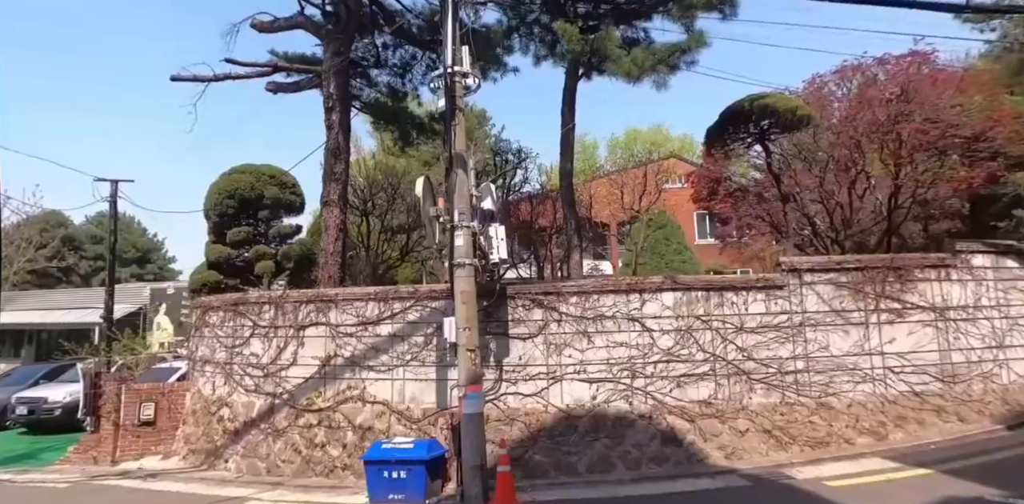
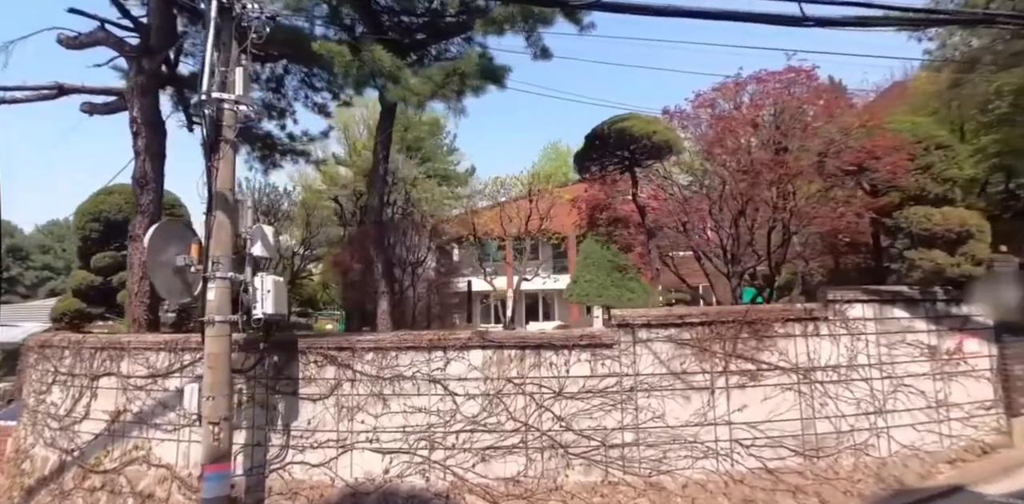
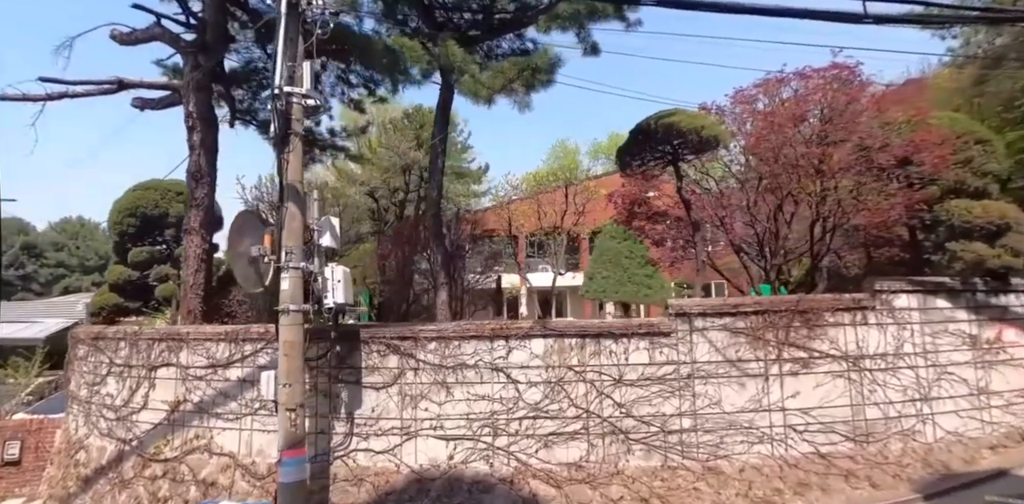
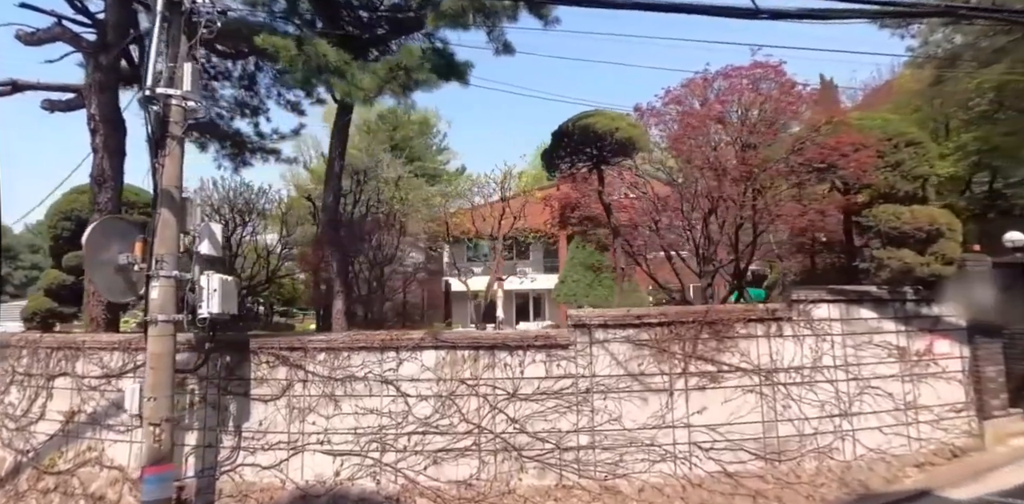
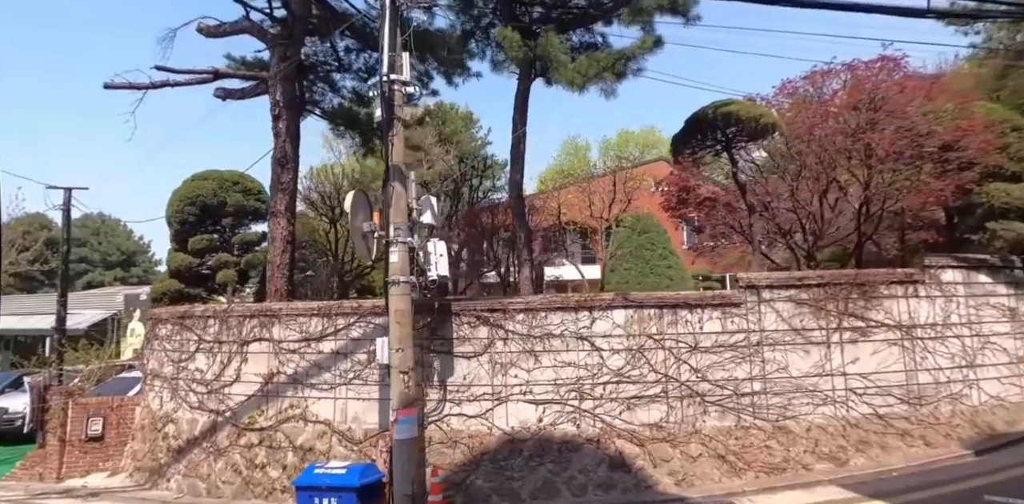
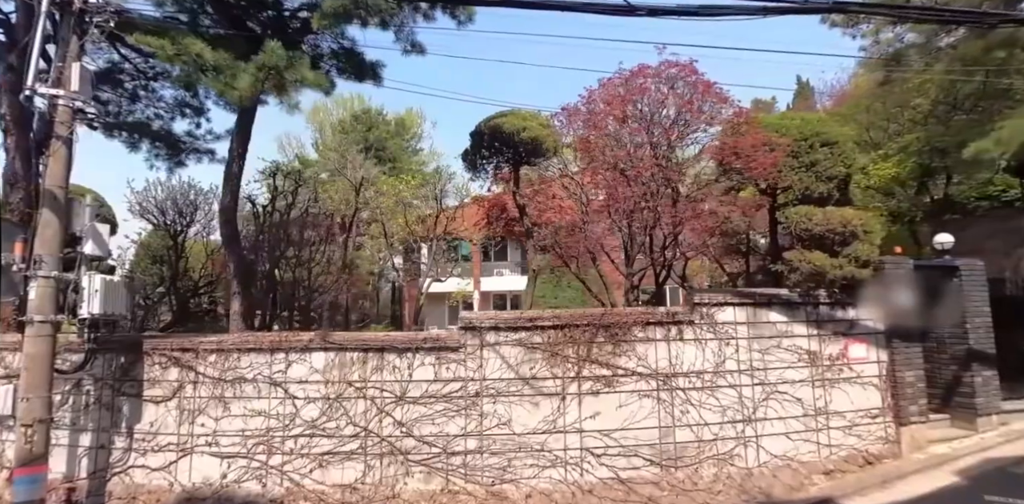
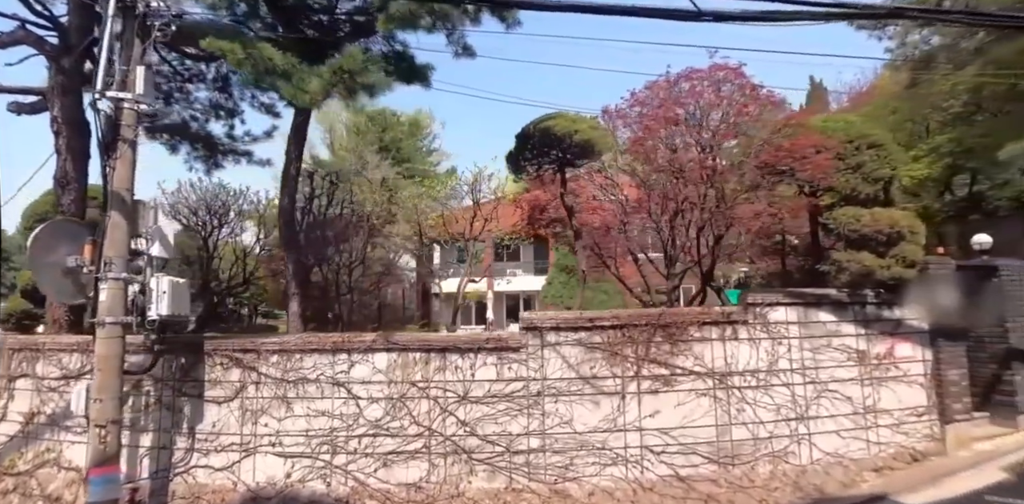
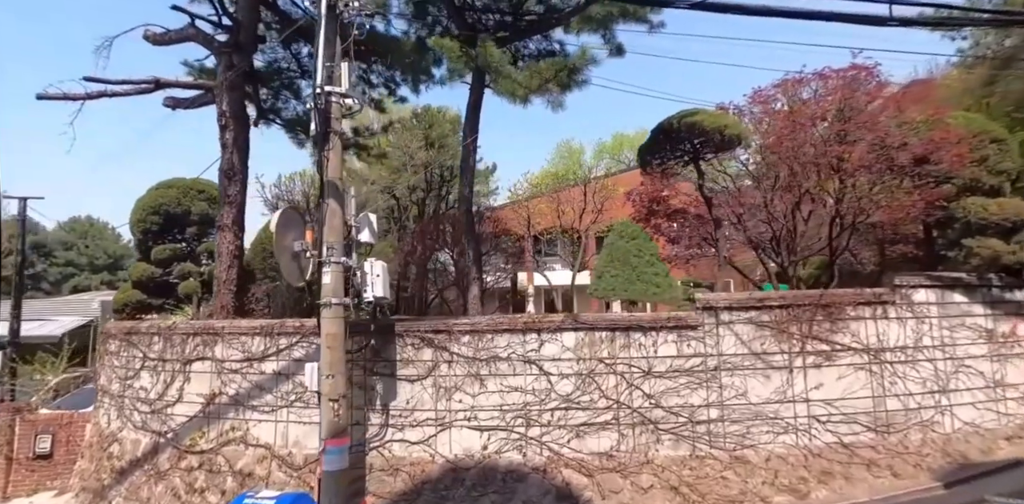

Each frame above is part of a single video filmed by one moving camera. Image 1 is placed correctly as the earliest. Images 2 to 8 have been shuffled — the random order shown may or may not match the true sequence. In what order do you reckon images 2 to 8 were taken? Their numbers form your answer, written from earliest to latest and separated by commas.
5, 8, 3, 2, 4, 7, 6
